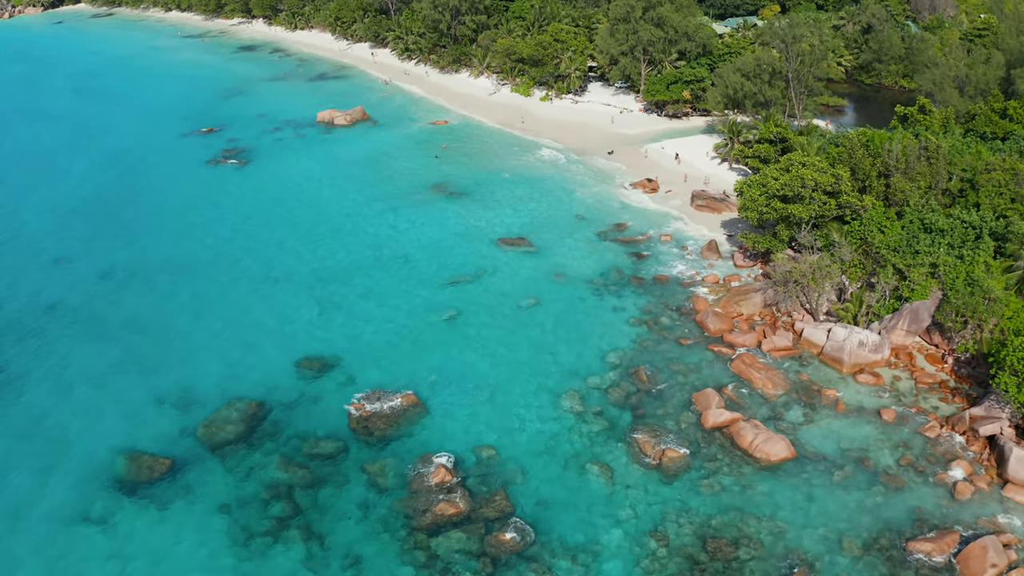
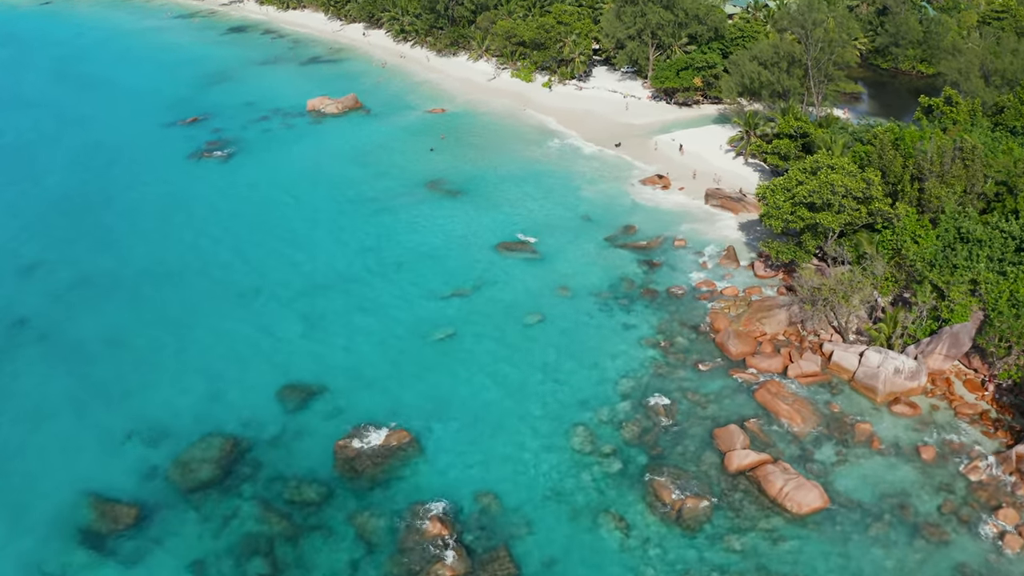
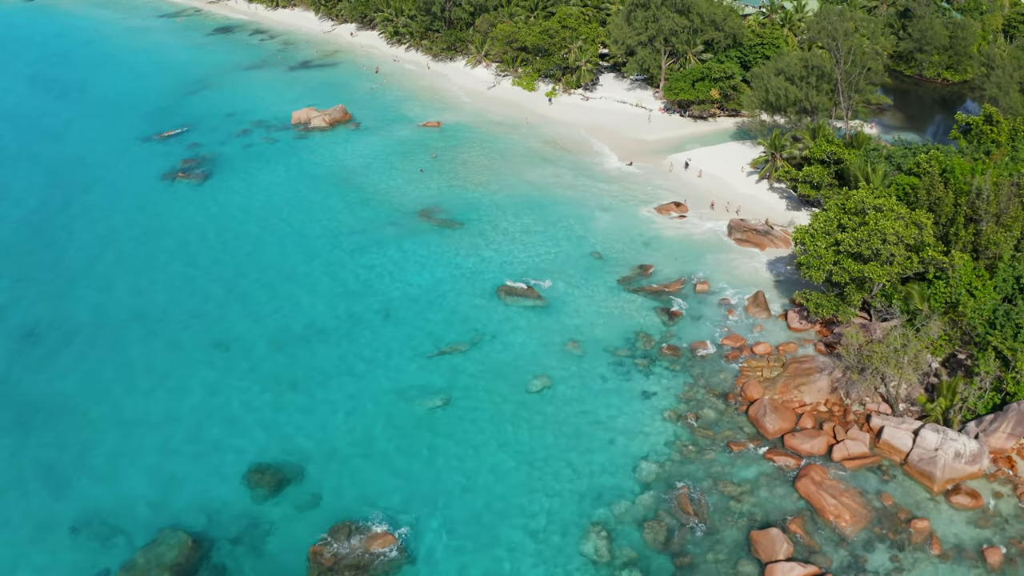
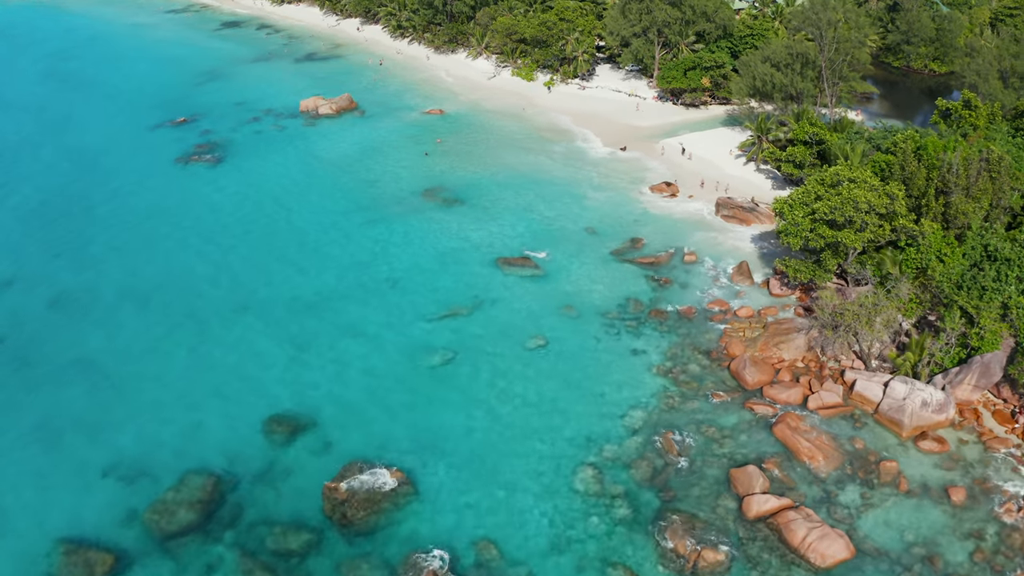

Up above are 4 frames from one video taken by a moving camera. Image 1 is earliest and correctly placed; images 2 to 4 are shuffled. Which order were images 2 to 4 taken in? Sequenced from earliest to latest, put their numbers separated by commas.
2, 4, 3
